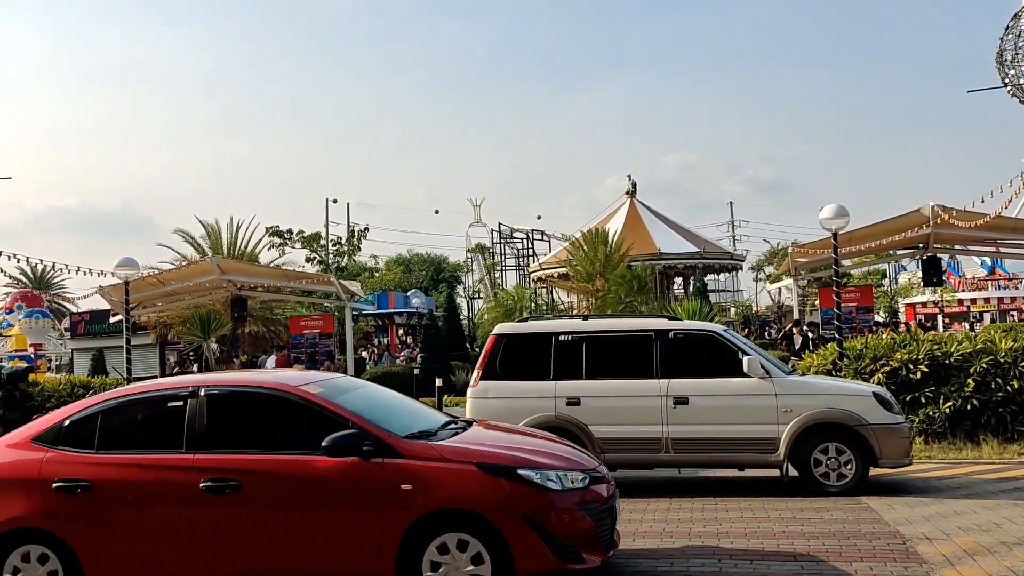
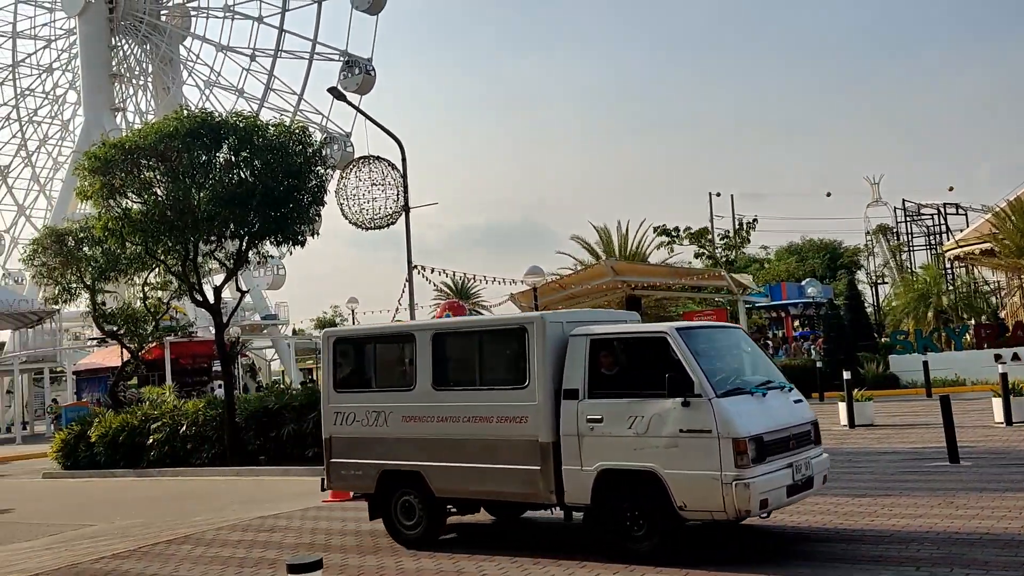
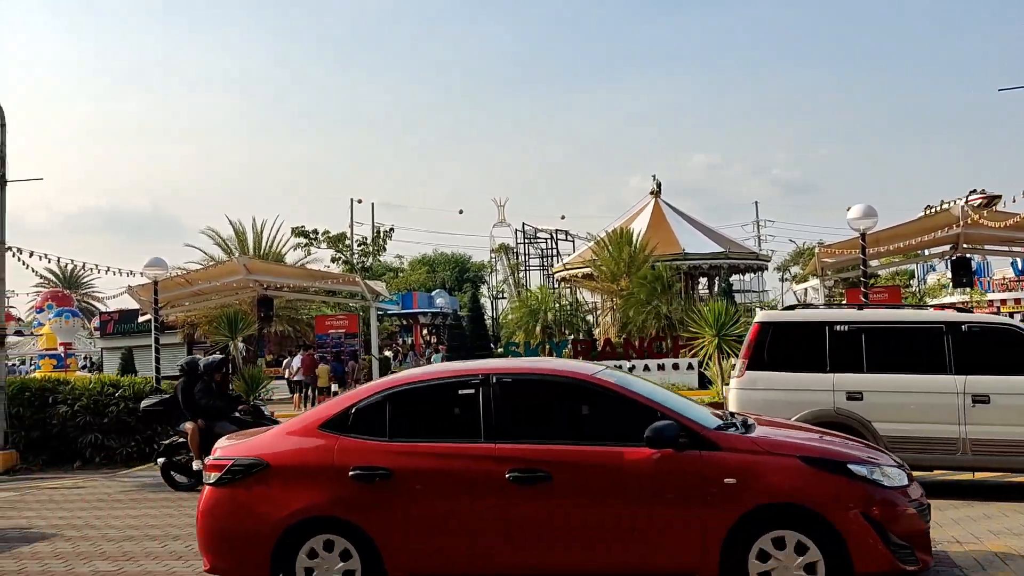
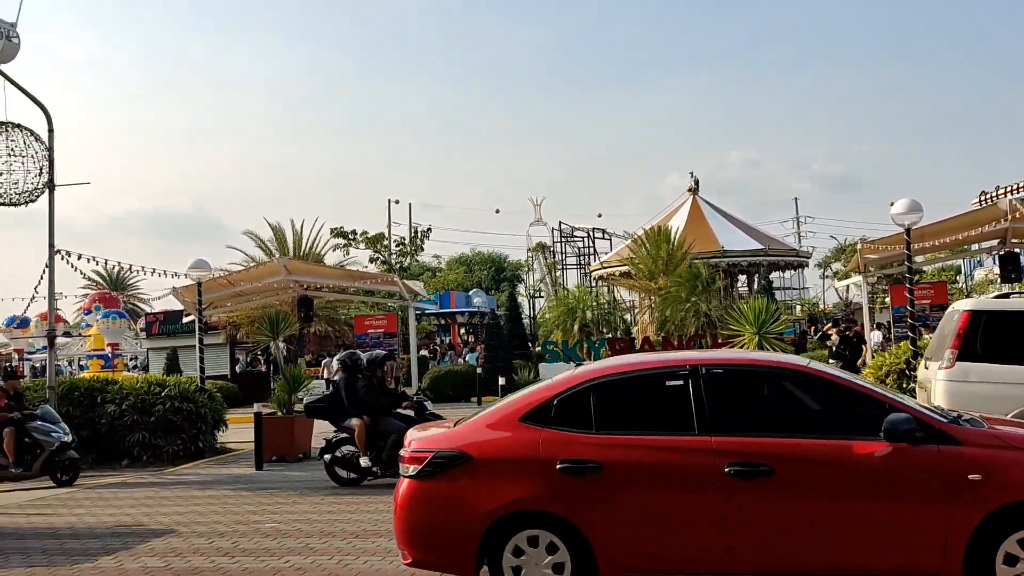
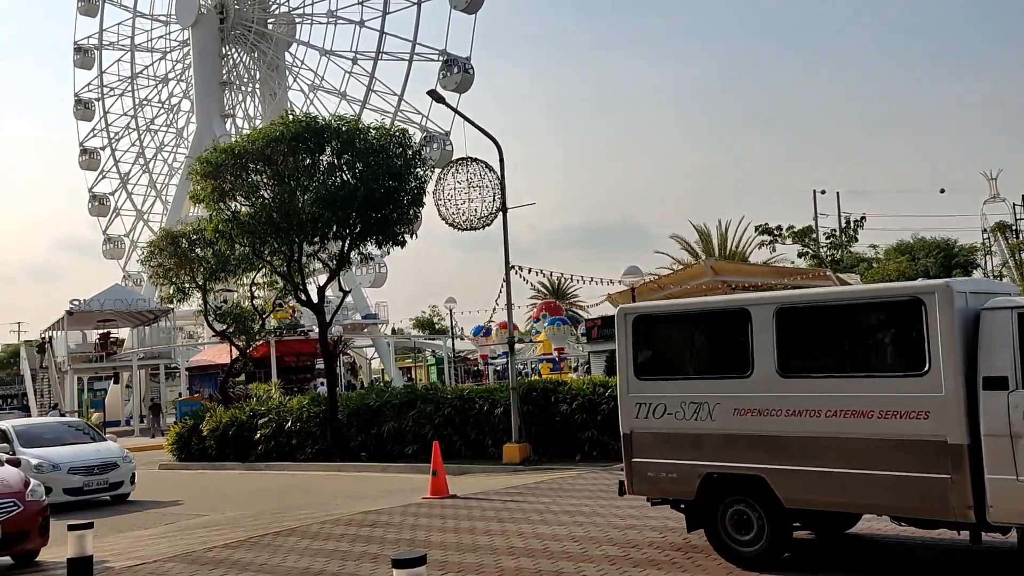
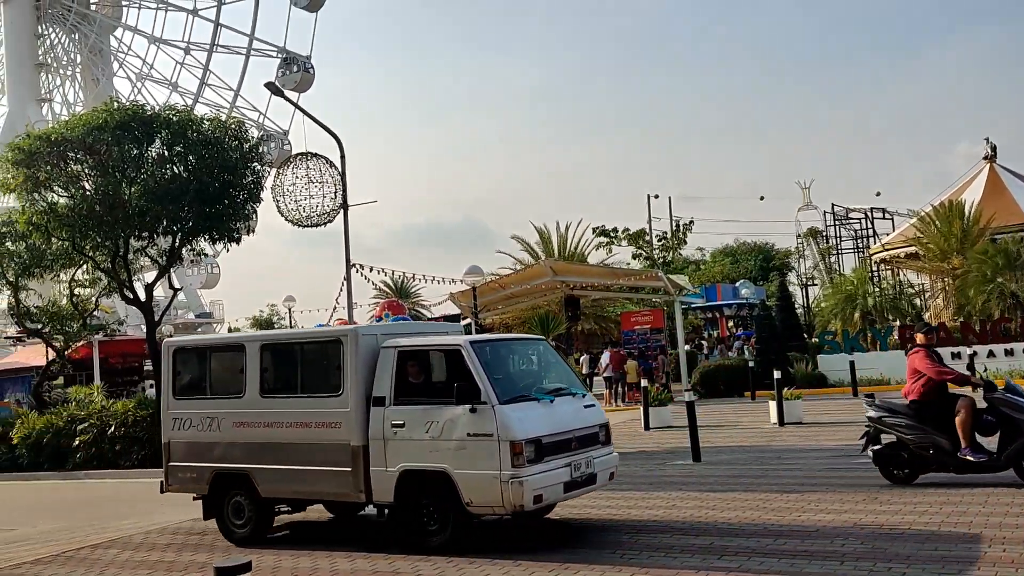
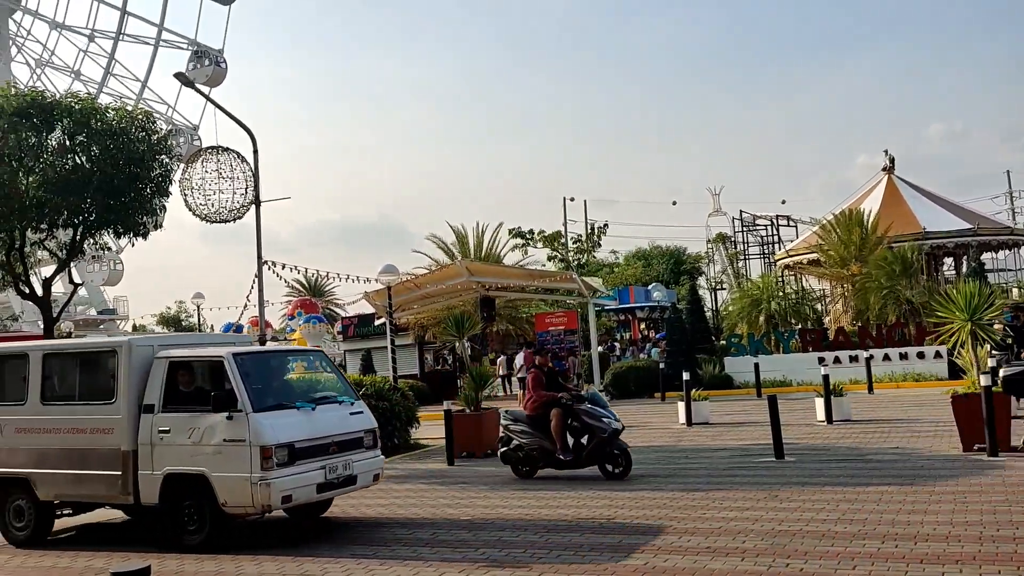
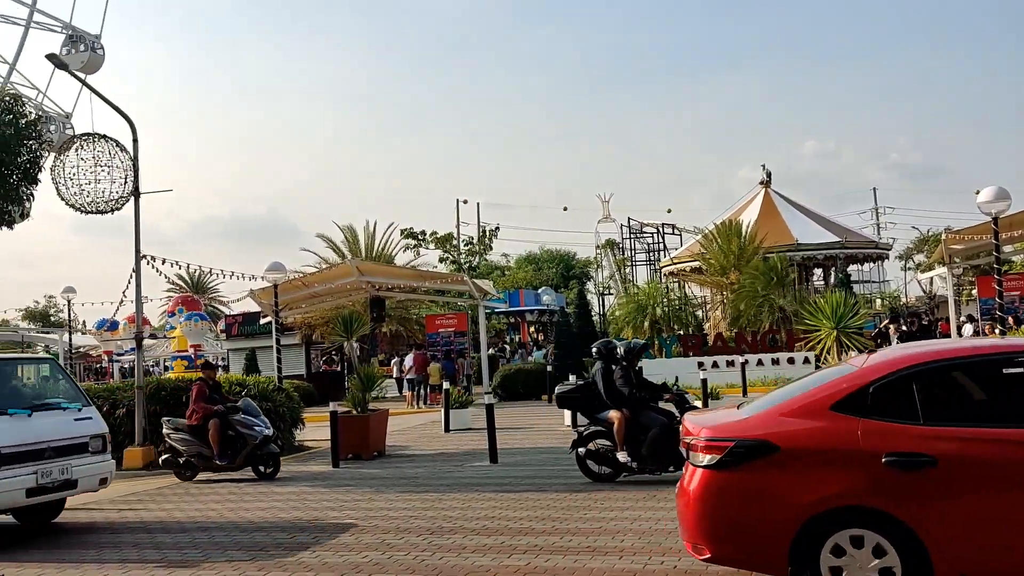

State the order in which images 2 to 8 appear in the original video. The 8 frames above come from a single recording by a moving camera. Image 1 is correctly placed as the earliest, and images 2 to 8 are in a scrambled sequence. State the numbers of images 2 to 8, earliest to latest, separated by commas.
3, 4, 8, 7, 6, 2, 5
